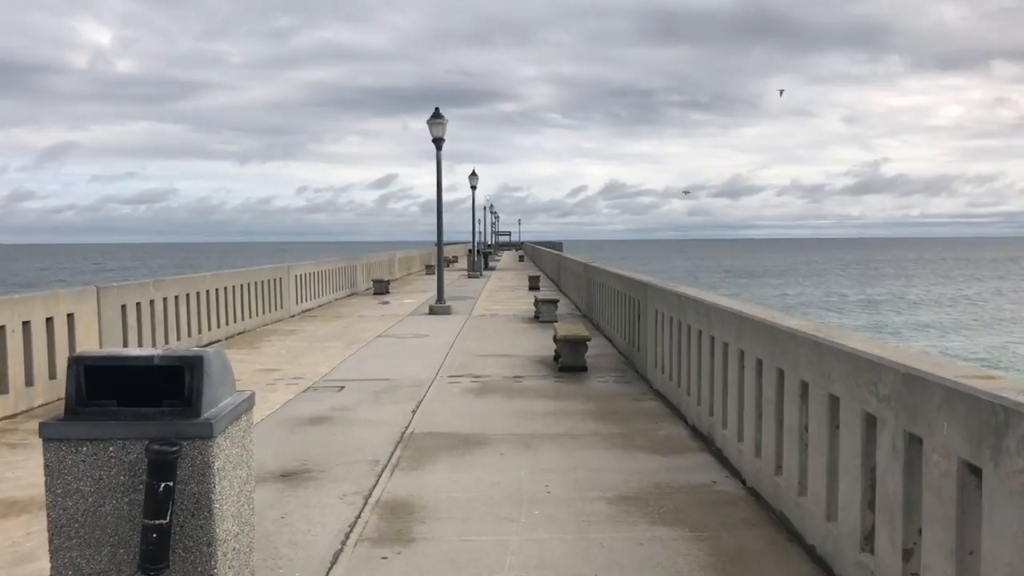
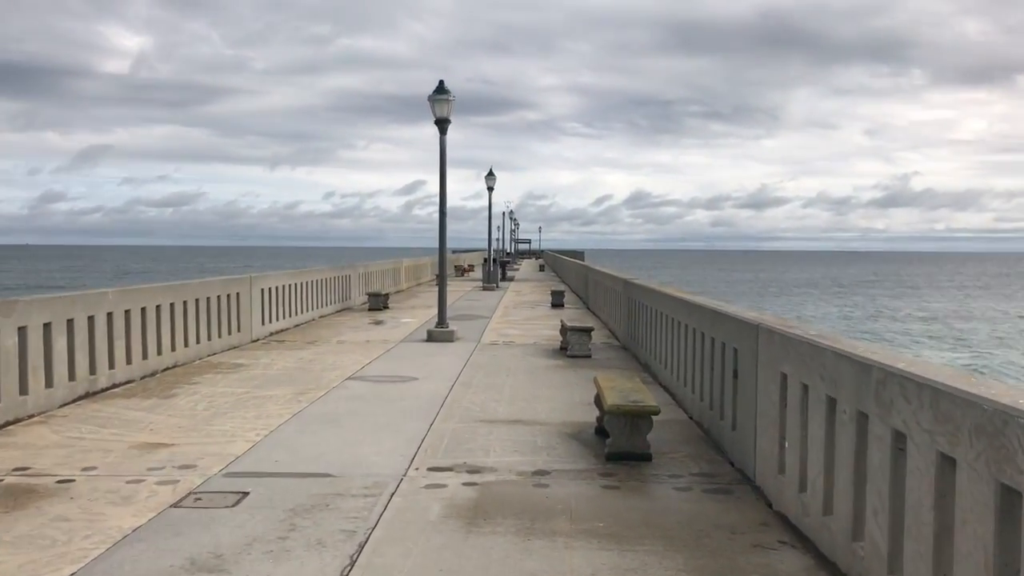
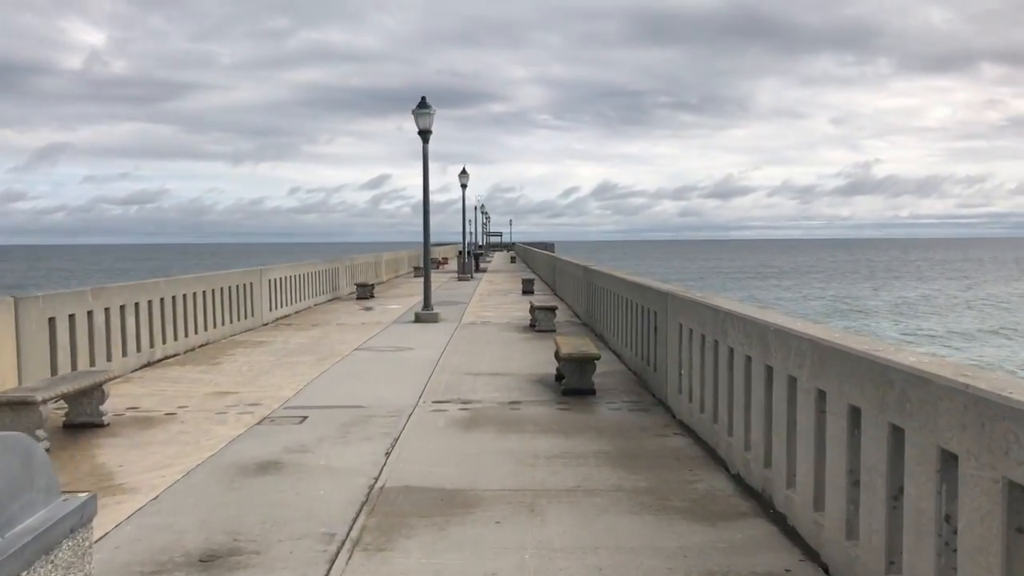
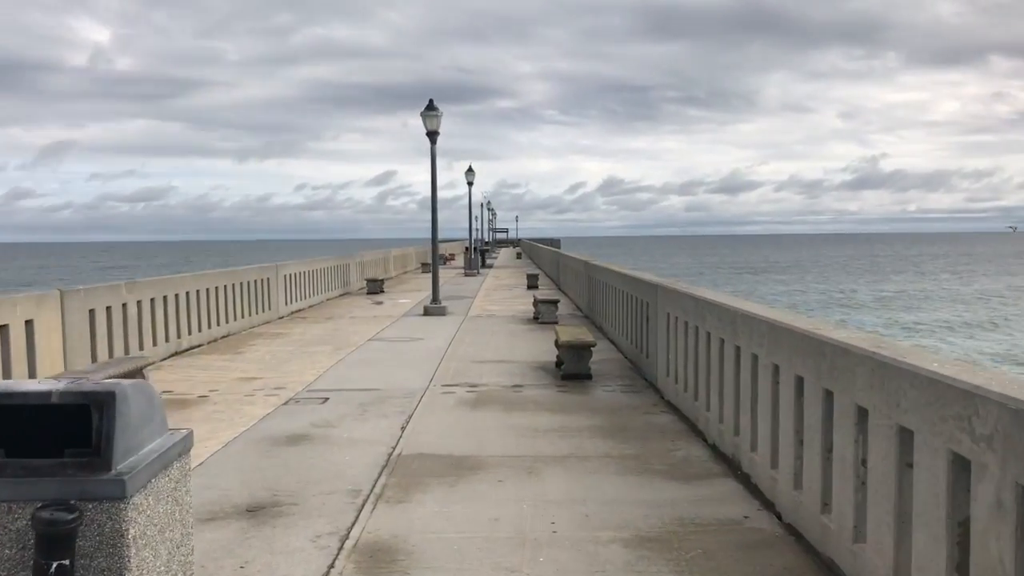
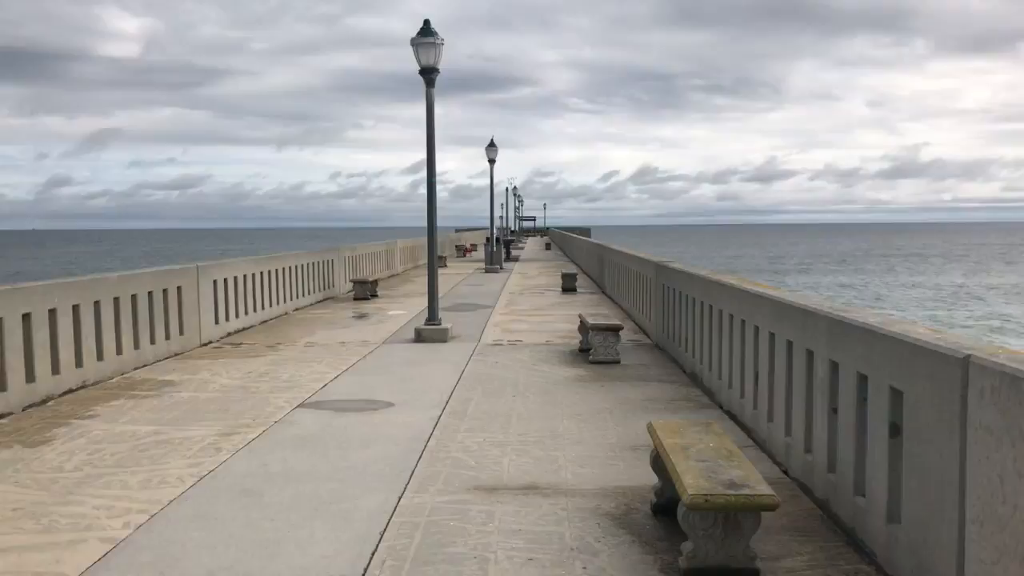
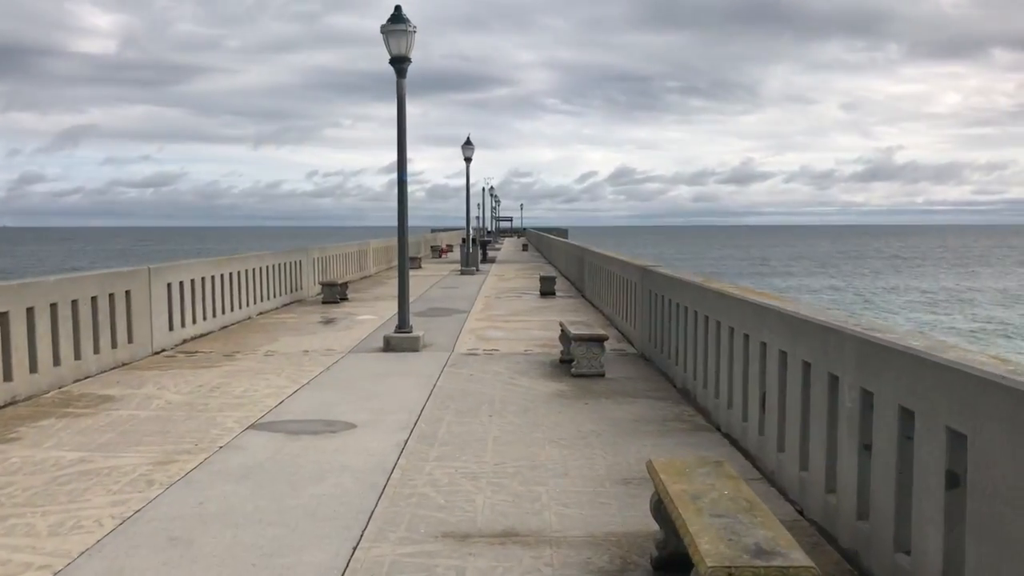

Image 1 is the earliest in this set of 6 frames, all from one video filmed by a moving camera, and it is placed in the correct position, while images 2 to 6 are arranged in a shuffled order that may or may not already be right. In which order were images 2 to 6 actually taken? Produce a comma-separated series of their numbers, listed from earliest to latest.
4, 3, 2, 5, 6
